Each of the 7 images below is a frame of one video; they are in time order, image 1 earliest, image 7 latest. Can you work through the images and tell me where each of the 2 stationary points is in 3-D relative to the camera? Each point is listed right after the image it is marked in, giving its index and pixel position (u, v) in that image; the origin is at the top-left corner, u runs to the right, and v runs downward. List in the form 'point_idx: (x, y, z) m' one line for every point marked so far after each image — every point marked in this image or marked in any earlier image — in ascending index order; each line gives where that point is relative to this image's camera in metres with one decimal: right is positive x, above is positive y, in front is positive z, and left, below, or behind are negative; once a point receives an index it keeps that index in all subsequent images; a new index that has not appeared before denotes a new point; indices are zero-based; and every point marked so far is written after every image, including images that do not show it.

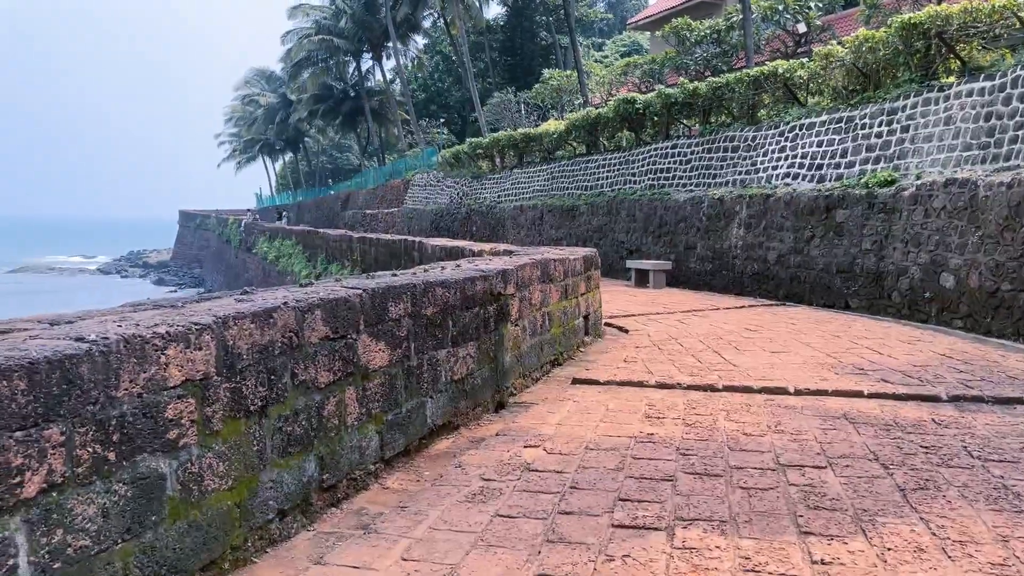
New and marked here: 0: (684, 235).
0: (+2.2, +0.7, +9.1) m
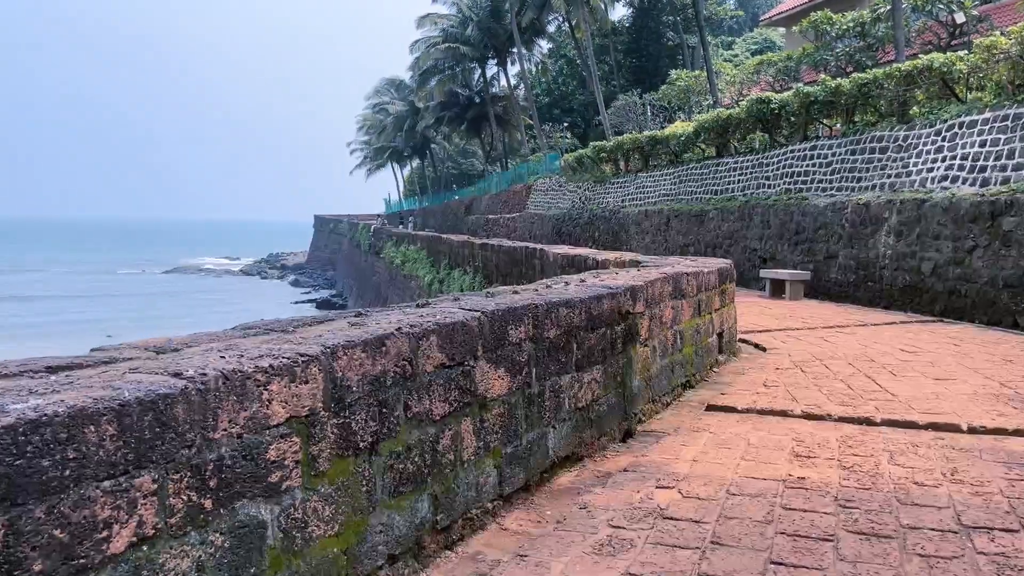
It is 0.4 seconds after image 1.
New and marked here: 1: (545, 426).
0: (+3.7, +0.5, +8.4) m
1: (+0.1, -0.4, +2.3) m
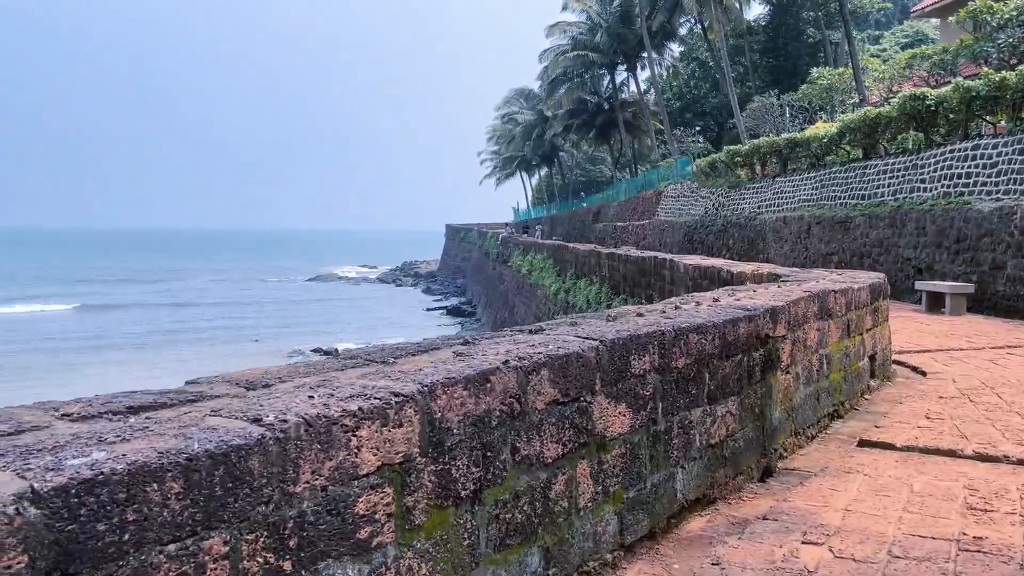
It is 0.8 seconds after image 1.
0: (+5.2, +0.4, +7.4) m
1: (+0.5, -0.5, +2.1) m
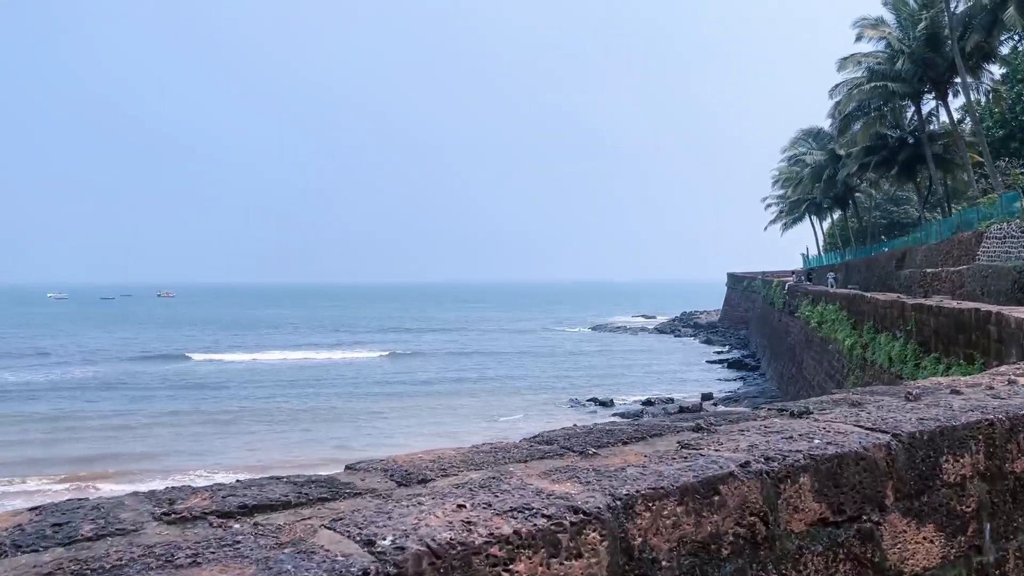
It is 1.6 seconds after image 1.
0: (+7.4, -0.1, +4.7) m
1: (+1.0, -0.7, +1.4) m
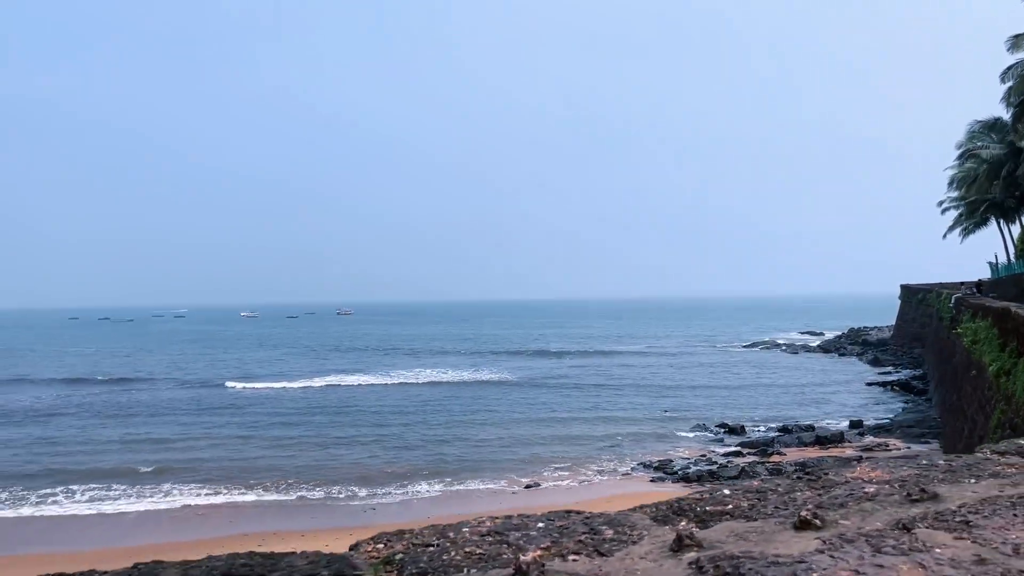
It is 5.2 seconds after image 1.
0: (+6.4, -0.1, +2.2) m
1: (-0.5, -0.7, +0.3) m
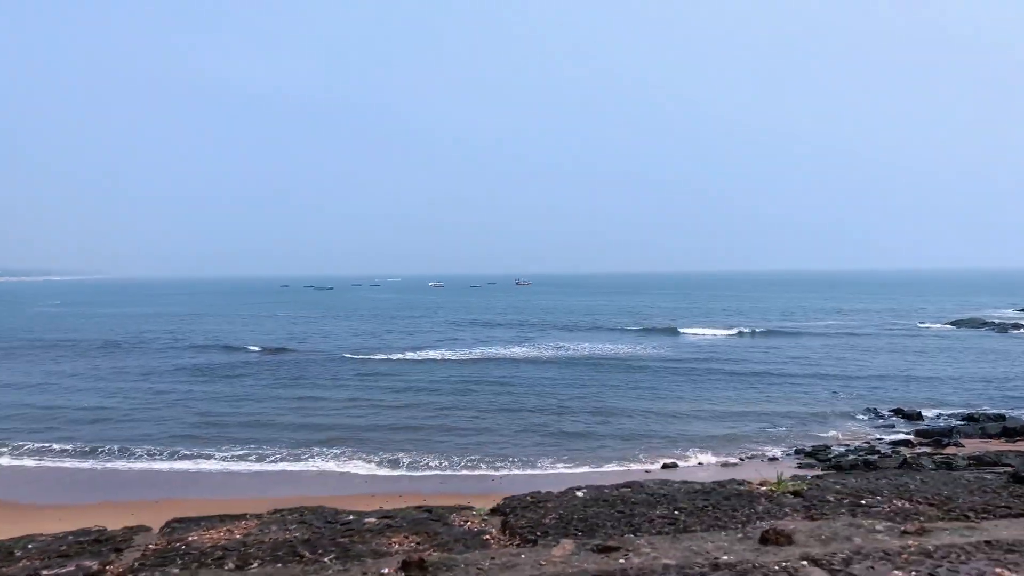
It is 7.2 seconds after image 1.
0: (+6.3, -0.2, +1.0) m
1: (-0.9, -0.8, +0.7) m
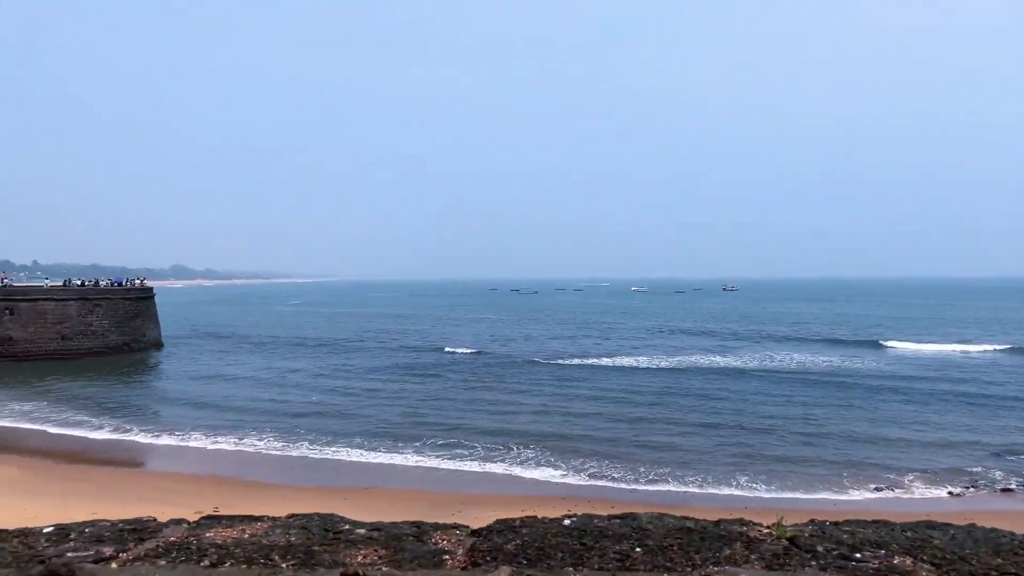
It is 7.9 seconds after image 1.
0: (+6.0, -0.2, -0.7) m
1: (-1.0, -0.9, +1.0) m
